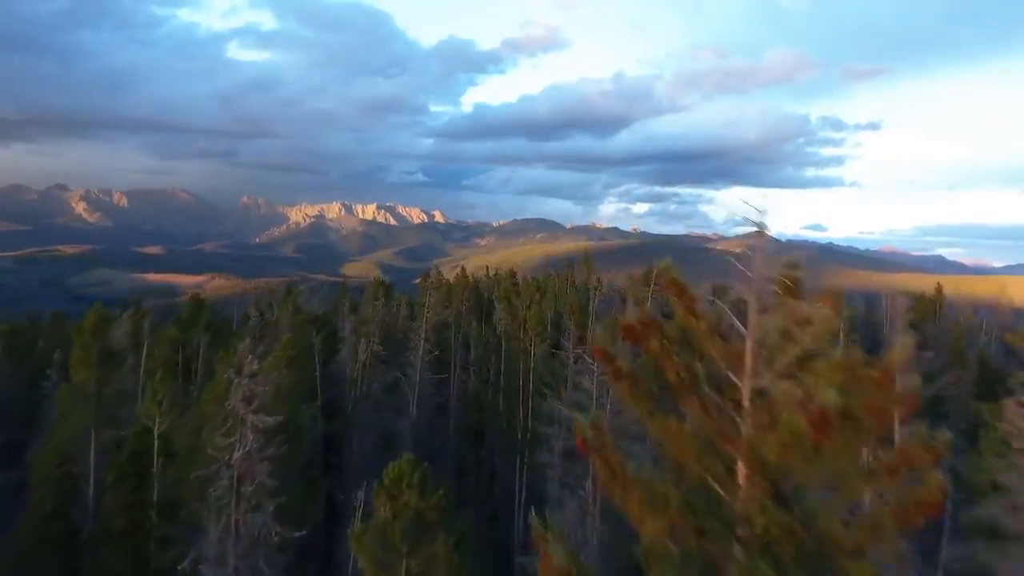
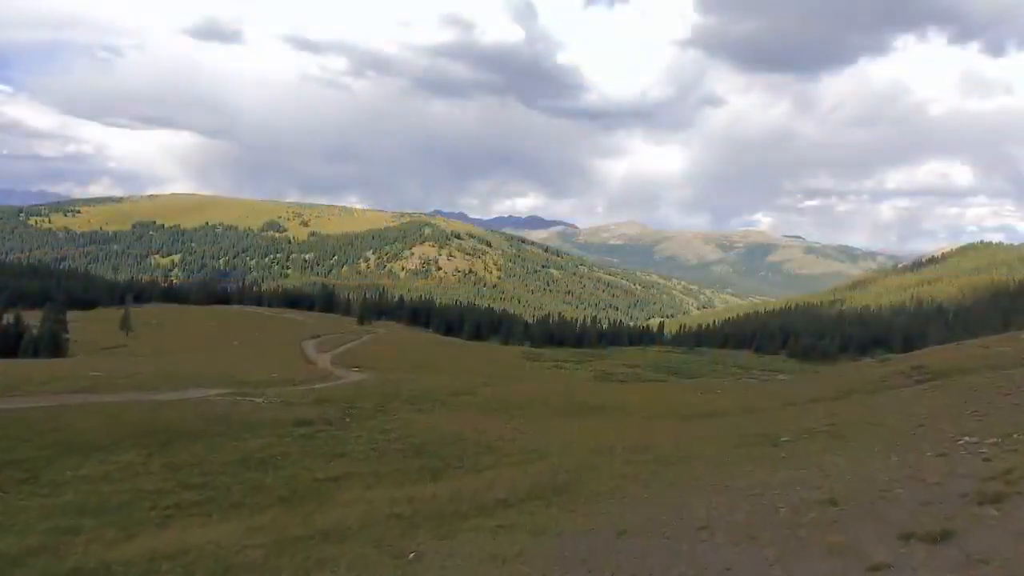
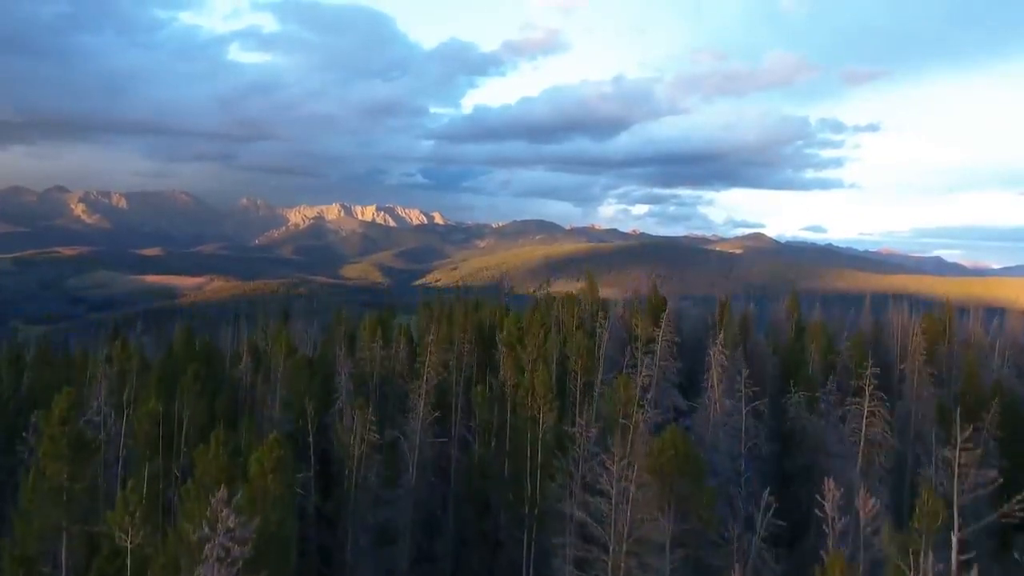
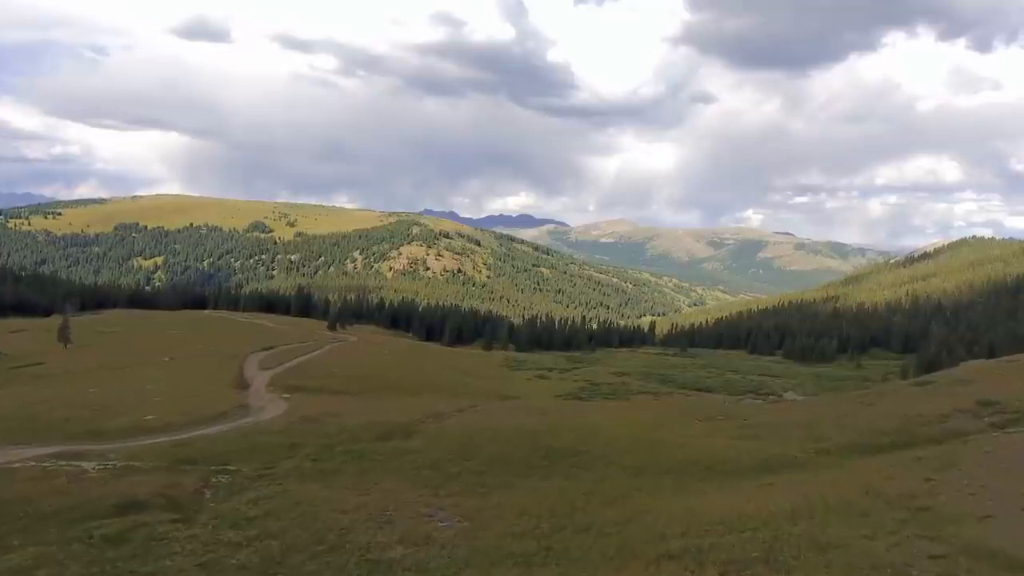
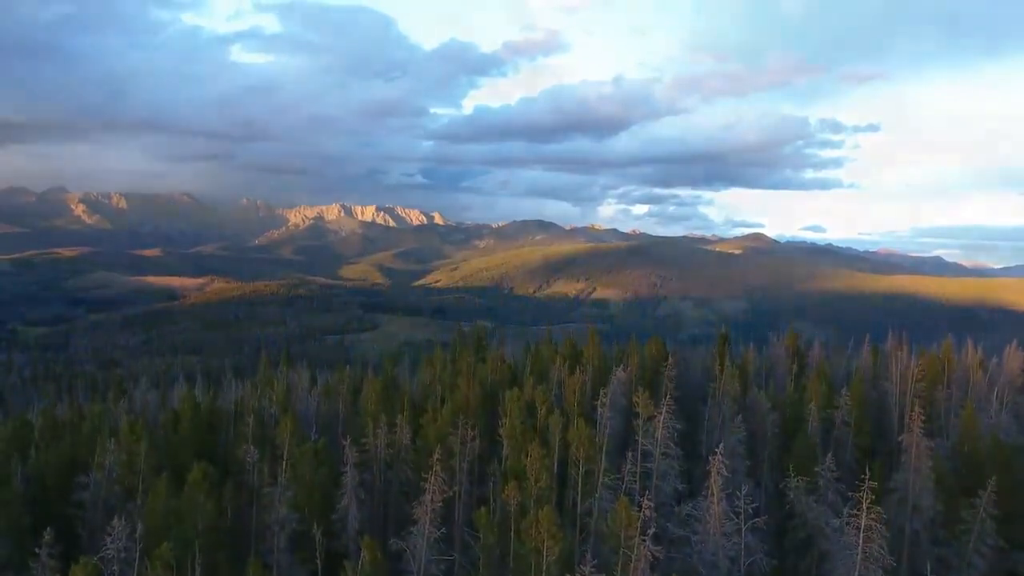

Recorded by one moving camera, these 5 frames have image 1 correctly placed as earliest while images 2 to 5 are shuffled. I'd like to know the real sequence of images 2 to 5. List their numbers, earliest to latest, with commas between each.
3, 5, 2, 4
